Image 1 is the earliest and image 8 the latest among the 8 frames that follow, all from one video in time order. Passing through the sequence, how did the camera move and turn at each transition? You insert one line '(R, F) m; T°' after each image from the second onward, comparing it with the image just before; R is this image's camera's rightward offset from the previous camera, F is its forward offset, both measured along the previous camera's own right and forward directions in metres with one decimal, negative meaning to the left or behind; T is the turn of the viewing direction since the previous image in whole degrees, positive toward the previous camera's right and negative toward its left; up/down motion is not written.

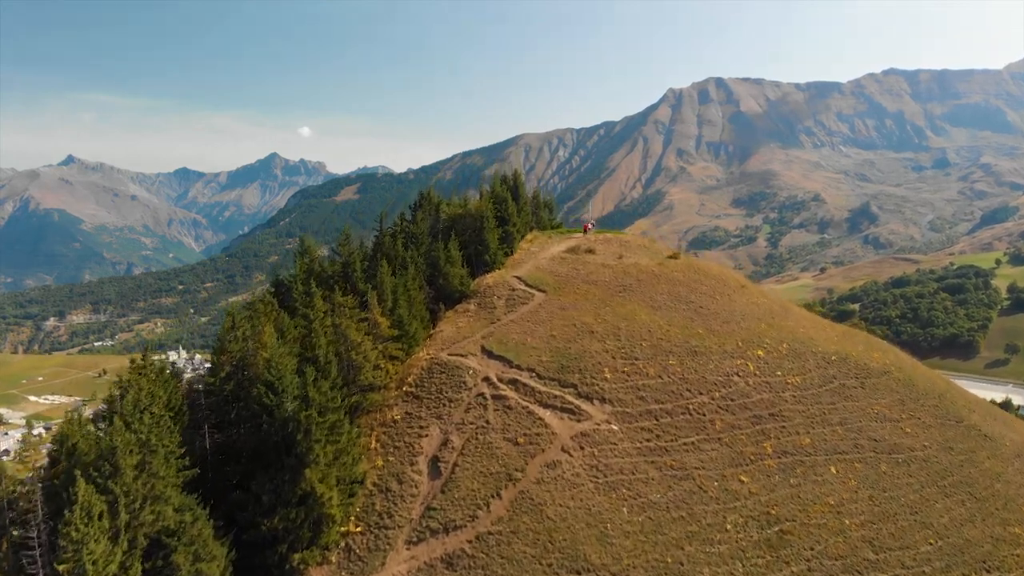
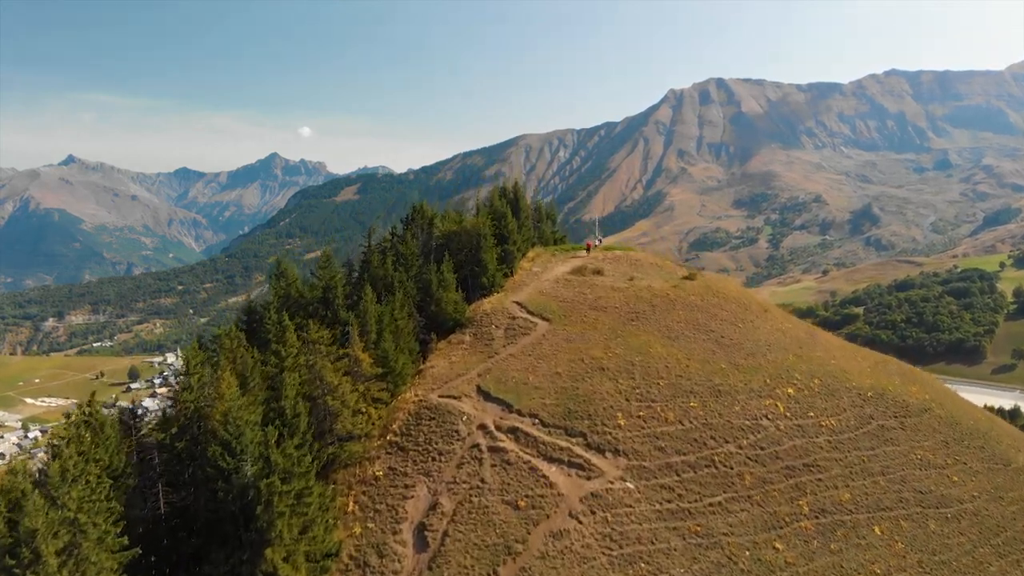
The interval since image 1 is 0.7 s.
(0.0, +2.0) m; 0°
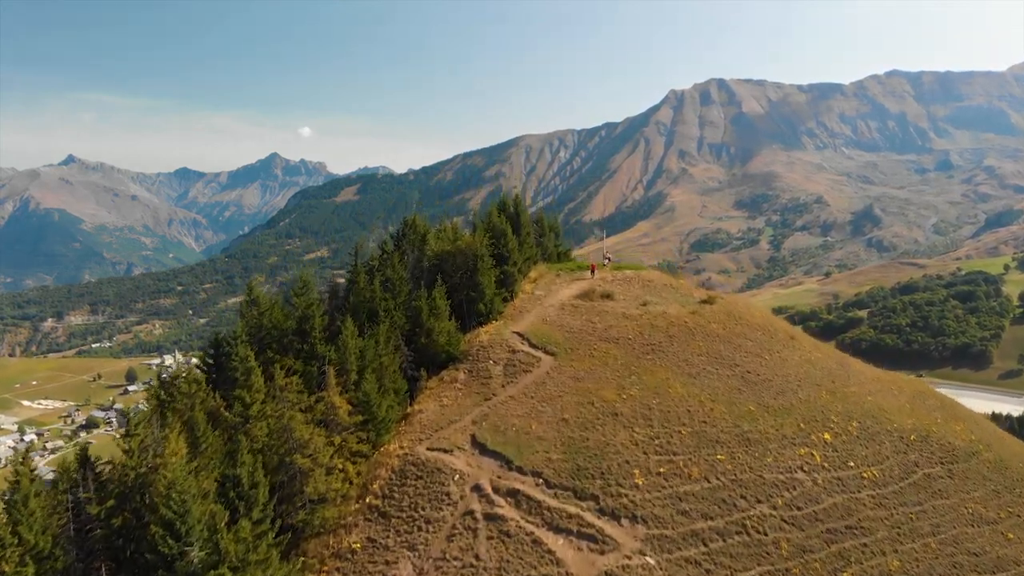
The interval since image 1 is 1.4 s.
(0.0, +2.0) m; 0°
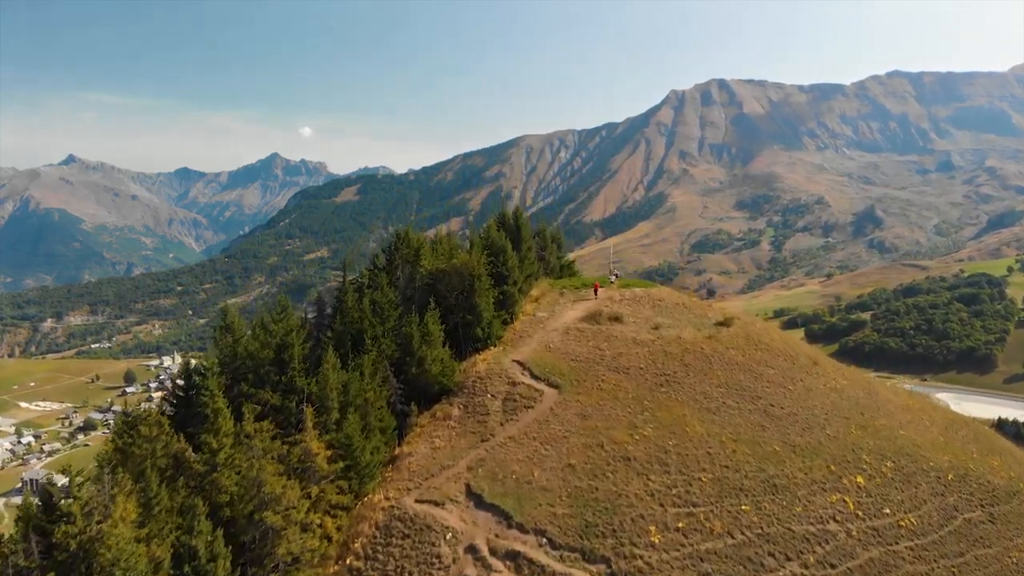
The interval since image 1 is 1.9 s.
(0.0, +1.4) m; 0°
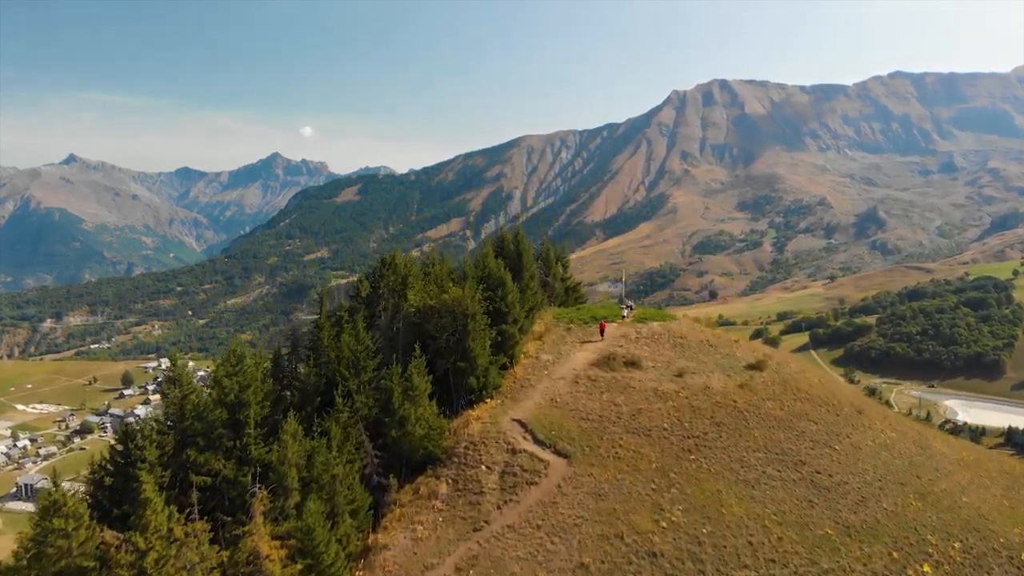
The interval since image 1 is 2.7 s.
(0.0, +2.3) m; 0°
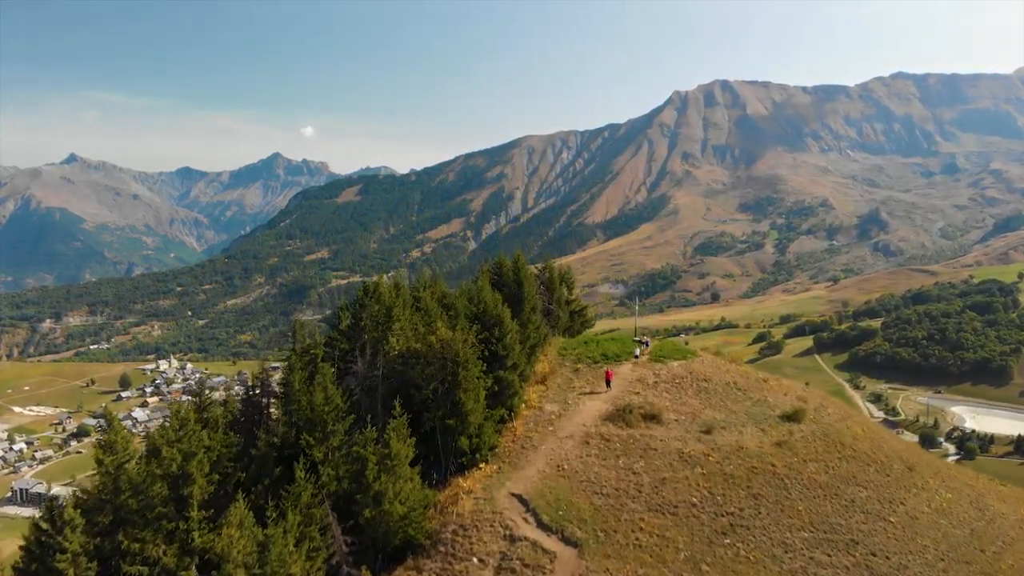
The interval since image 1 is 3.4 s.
(0.0, +2.0) m; 0°
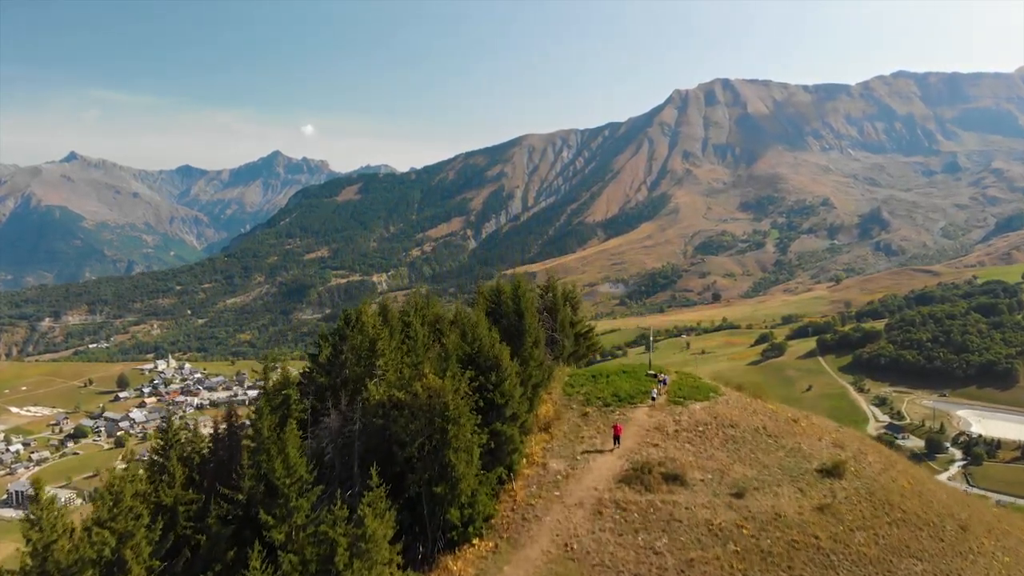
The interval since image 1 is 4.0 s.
(0.0, +1.7) m; 0°
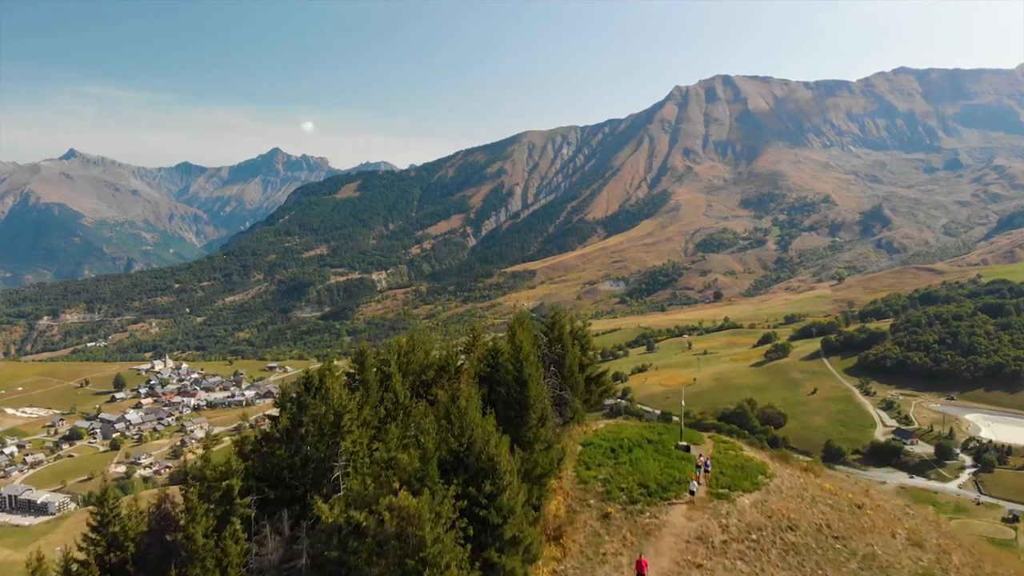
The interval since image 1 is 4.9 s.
(0.0, +2.6) m; 0°
